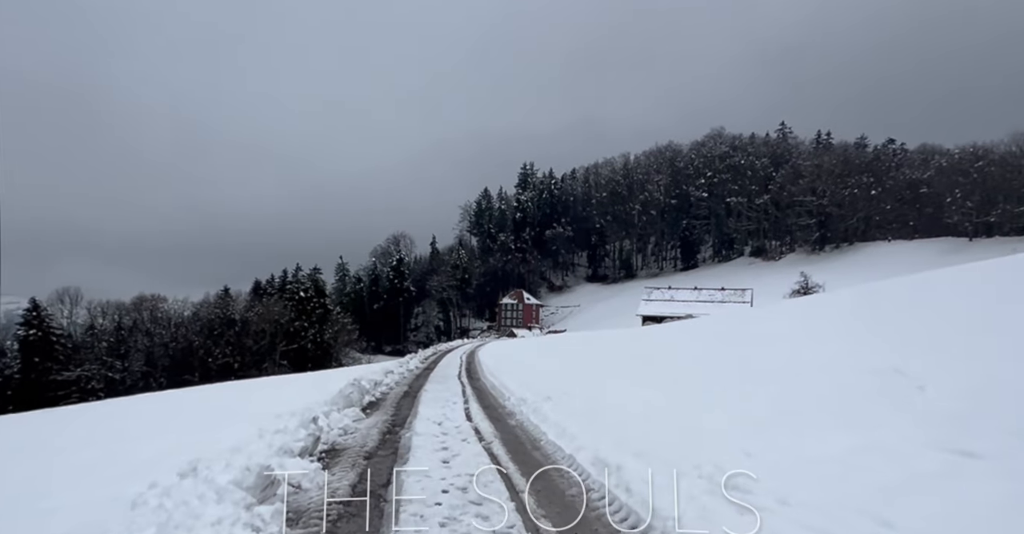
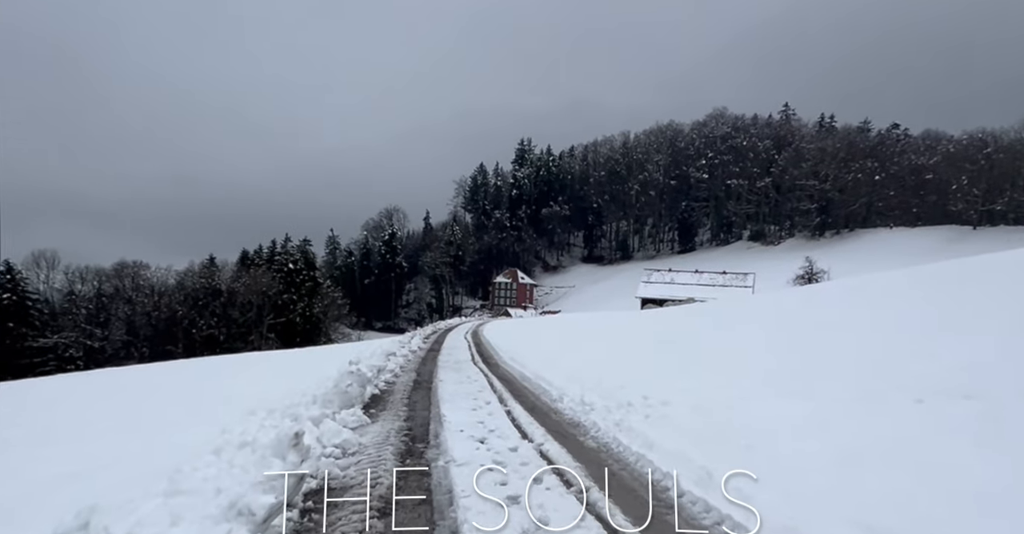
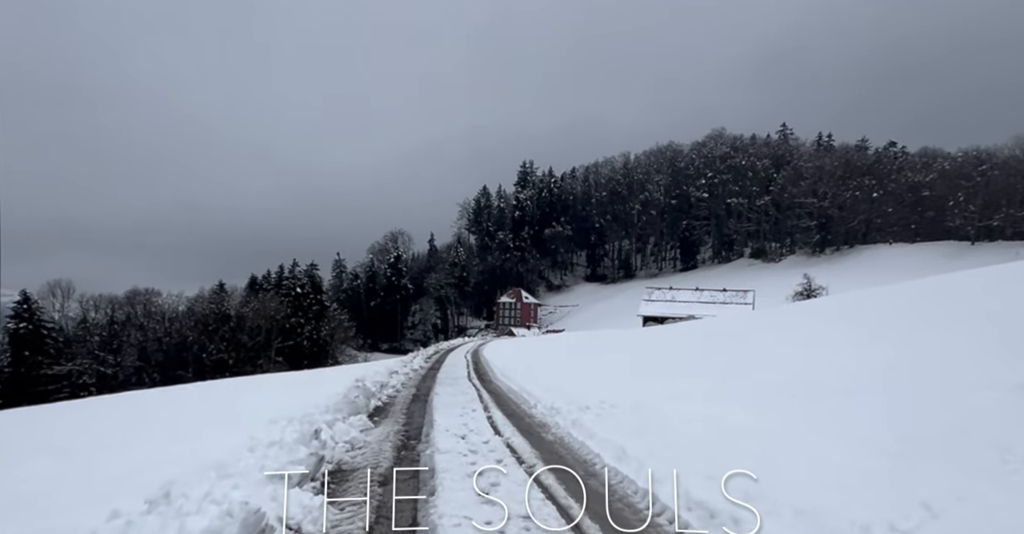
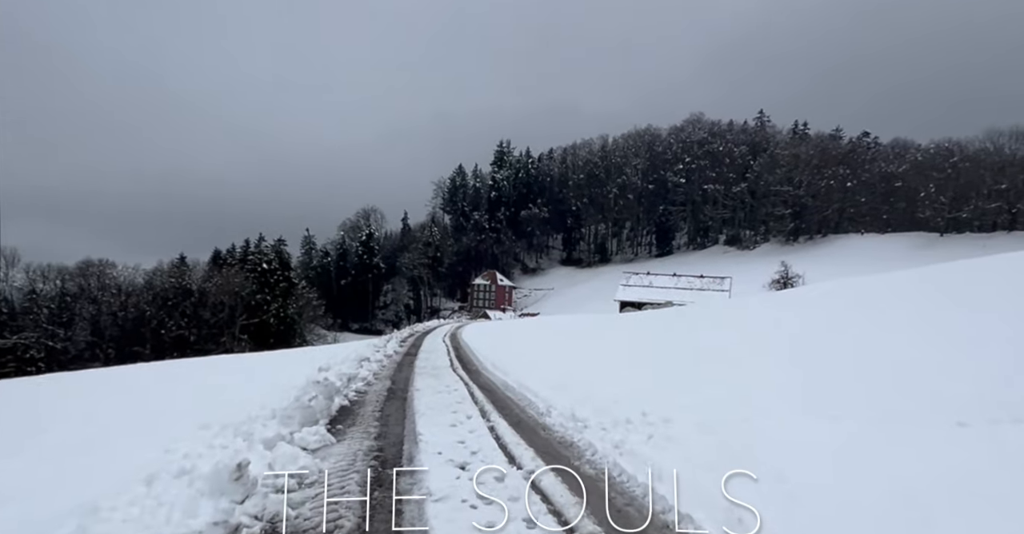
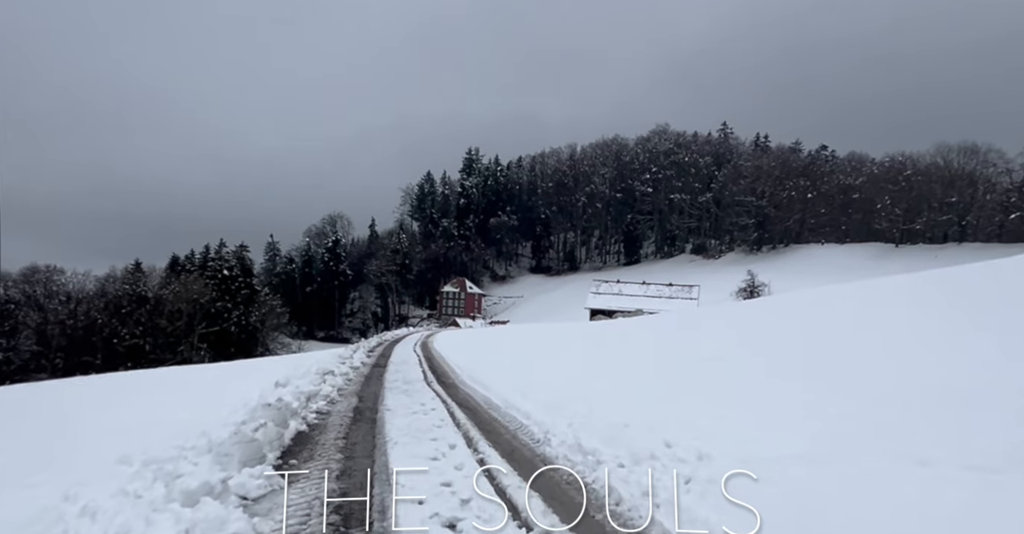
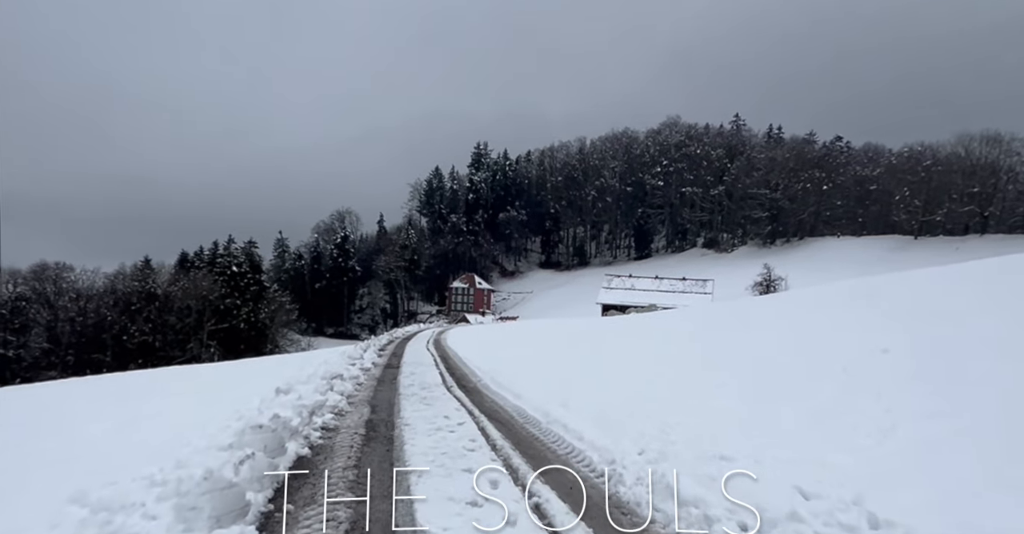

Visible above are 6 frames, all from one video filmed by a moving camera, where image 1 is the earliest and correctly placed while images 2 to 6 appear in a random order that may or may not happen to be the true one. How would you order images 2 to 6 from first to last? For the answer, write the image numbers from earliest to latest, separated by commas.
3, 2, 4, 5, 6
